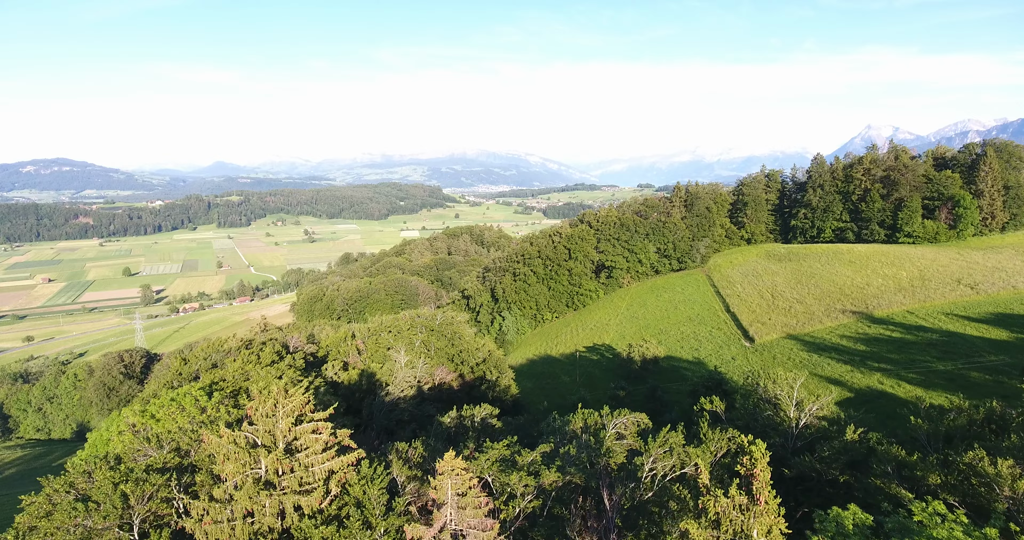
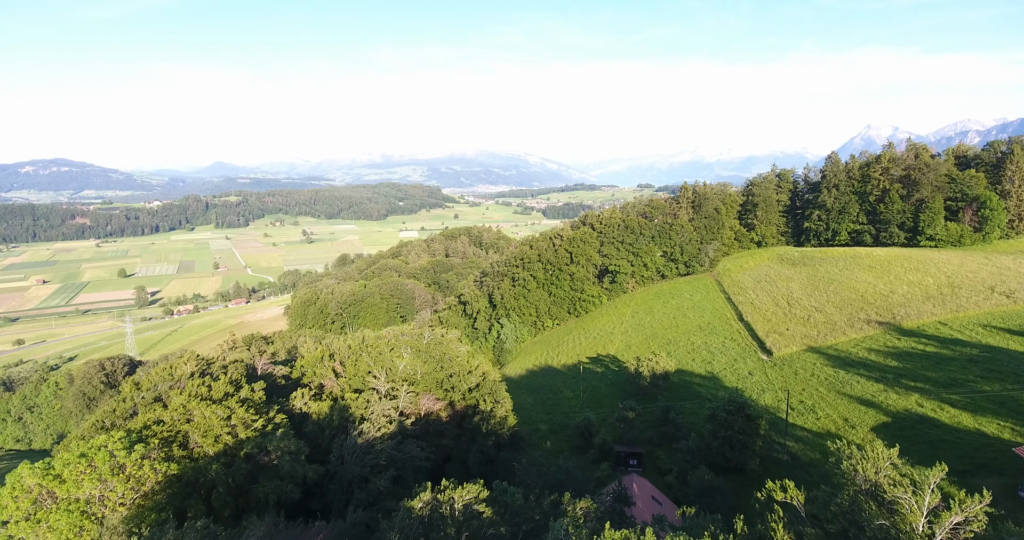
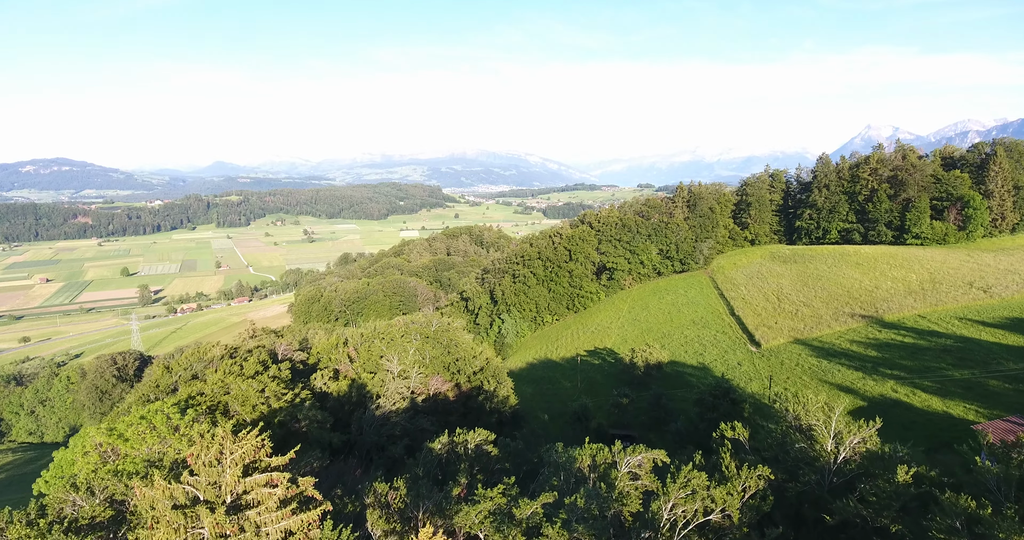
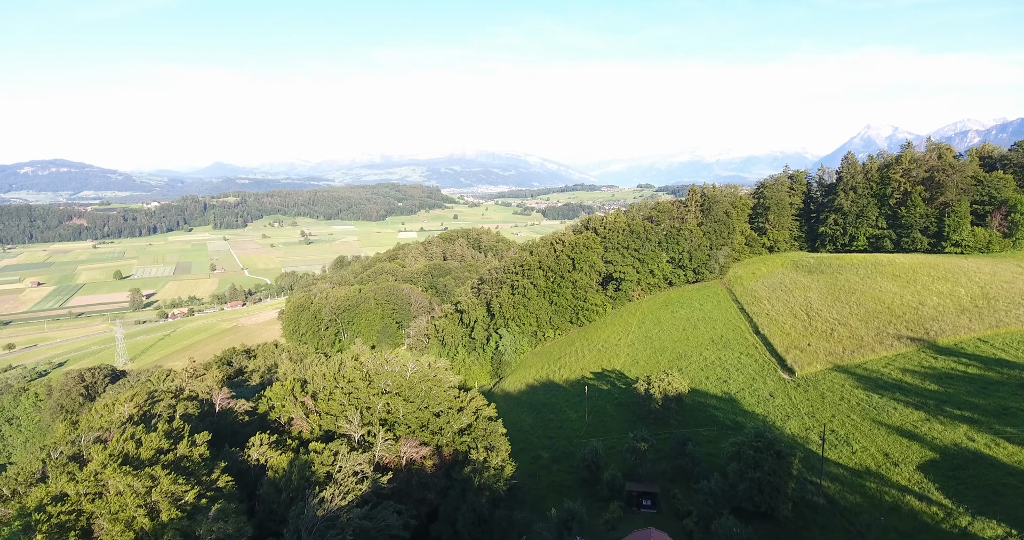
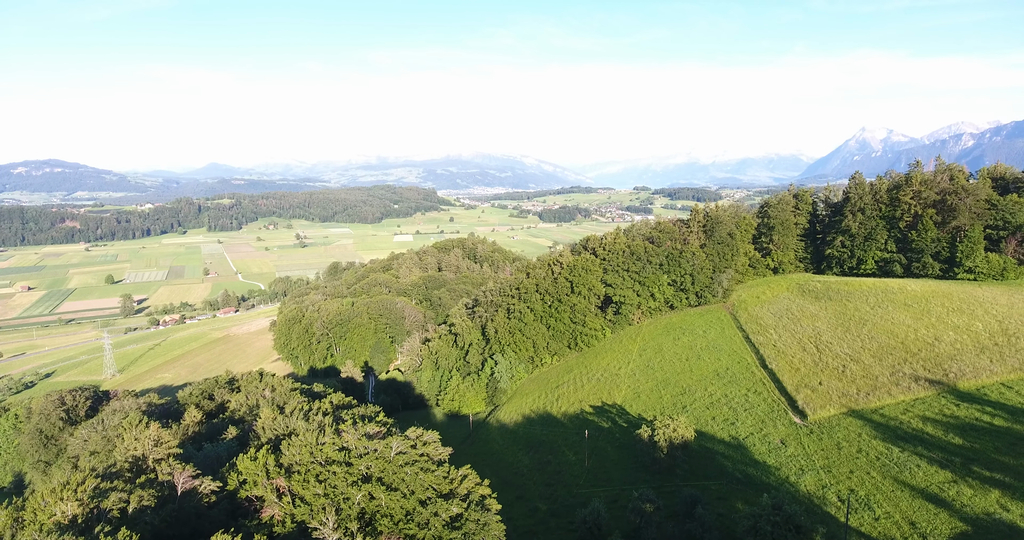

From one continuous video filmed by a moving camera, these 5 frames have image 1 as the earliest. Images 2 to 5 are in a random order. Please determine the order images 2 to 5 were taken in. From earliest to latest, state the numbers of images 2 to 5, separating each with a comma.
3, 2, 4, 5
